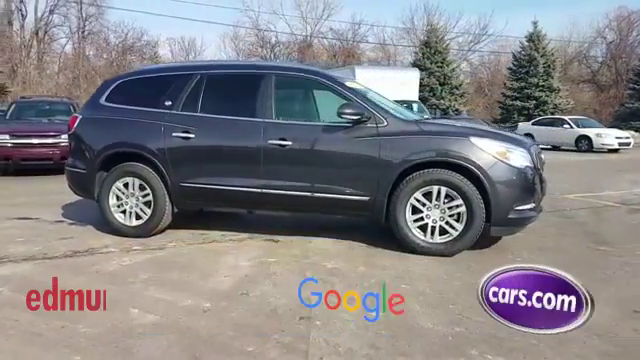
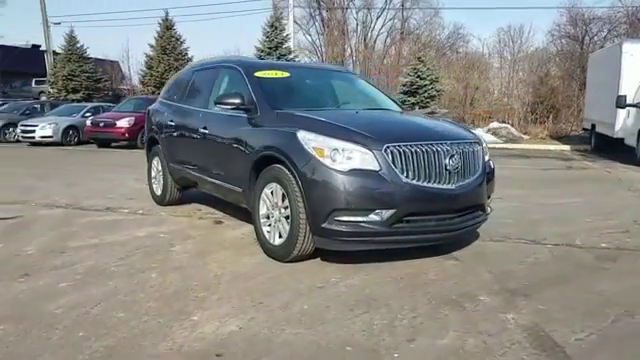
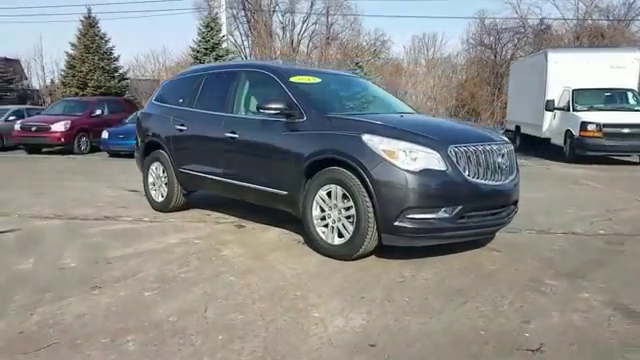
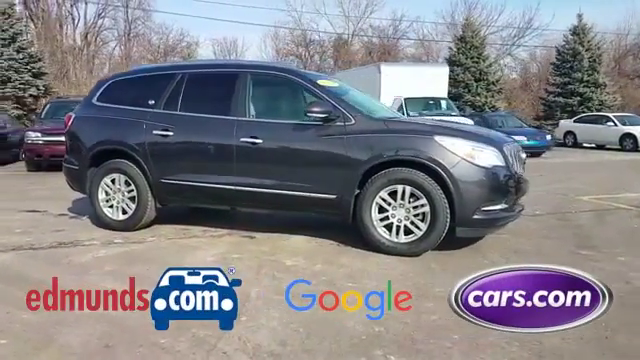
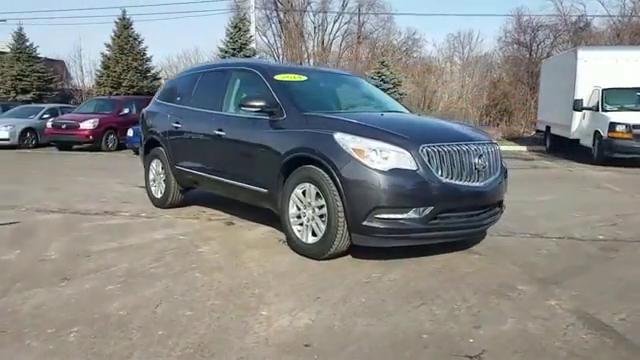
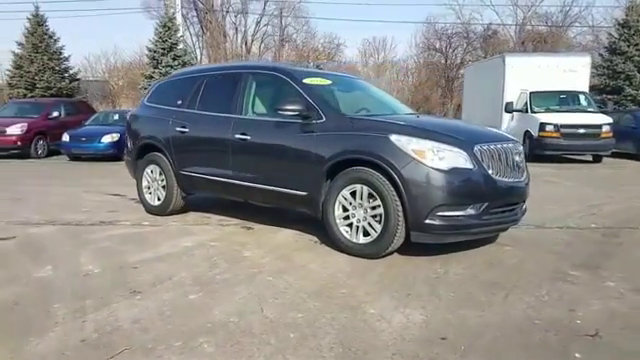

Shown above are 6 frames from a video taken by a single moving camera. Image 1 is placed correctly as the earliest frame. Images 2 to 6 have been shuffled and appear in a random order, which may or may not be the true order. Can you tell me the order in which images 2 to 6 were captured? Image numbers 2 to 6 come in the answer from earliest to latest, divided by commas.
4, 6, 3, 5, 2
